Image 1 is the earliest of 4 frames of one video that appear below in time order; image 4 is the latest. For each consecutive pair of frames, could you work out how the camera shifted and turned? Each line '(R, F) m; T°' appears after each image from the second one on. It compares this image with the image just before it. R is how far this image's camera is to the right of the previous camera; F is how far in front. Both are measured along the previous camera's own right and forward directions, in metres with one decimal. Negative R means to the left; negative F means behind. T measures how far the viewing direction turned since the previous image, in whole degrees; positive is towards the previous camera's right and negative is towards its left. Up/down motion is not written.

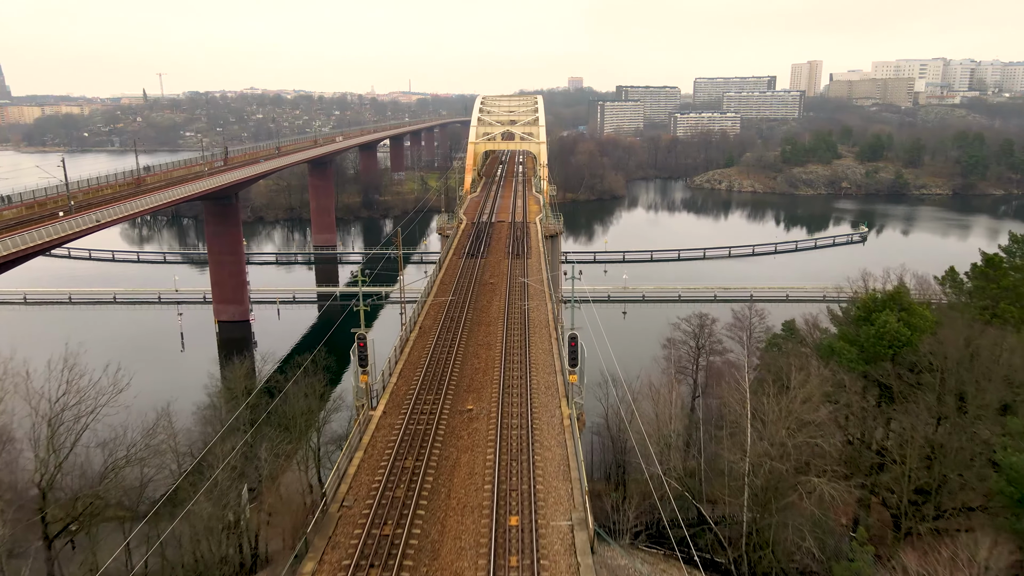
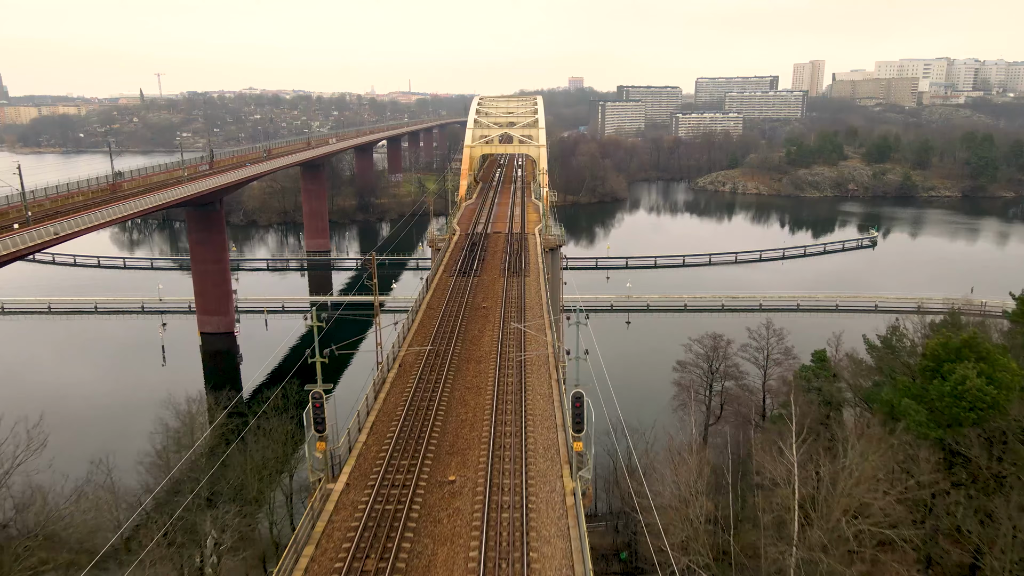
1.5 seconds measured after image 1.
(+0.2, +2.4) m; 0°
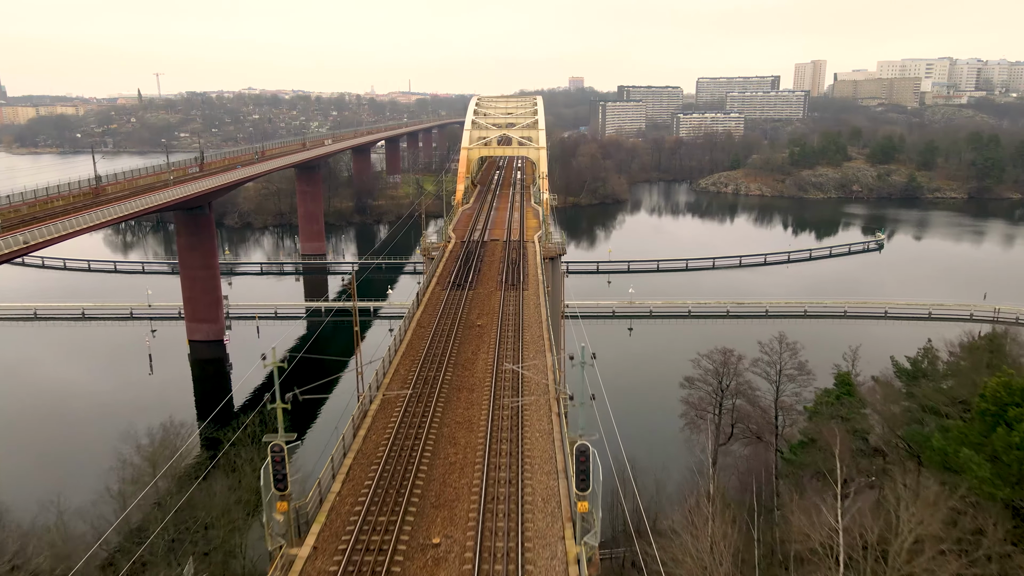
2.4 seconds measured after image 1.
(+0.1, +1.5) m; 0°
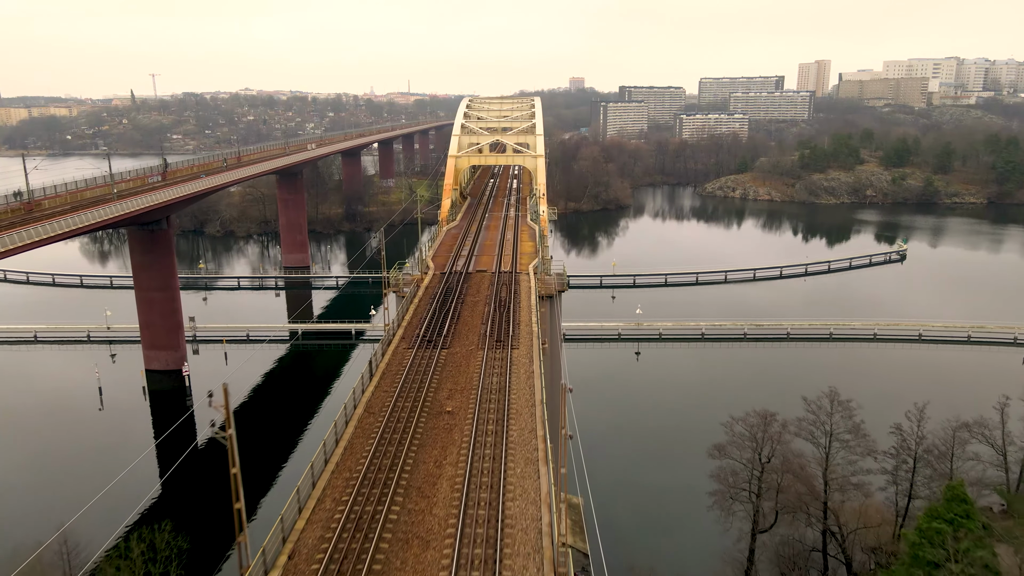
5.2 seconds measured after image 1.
(+0.4, +4.9) m; 0°
